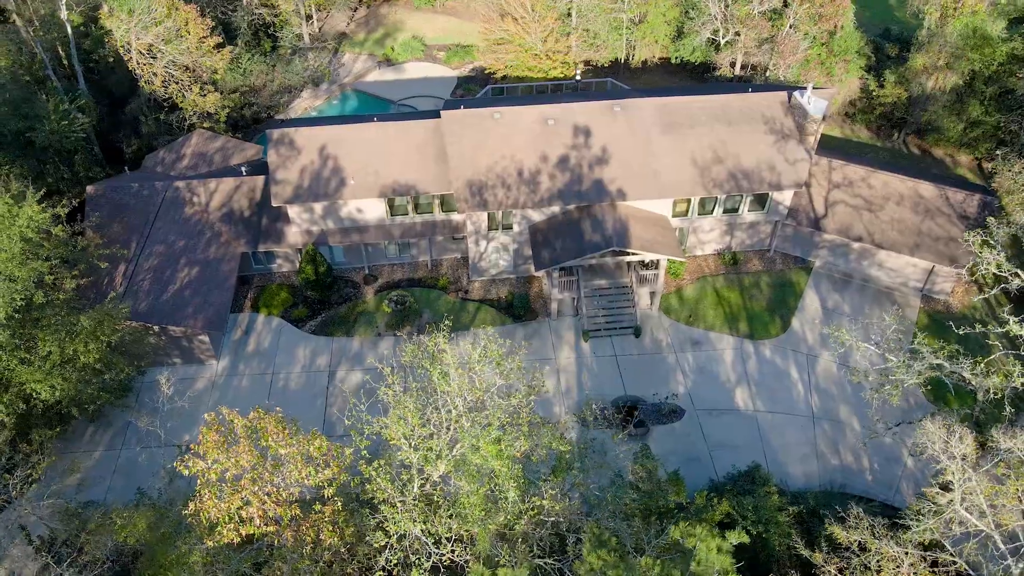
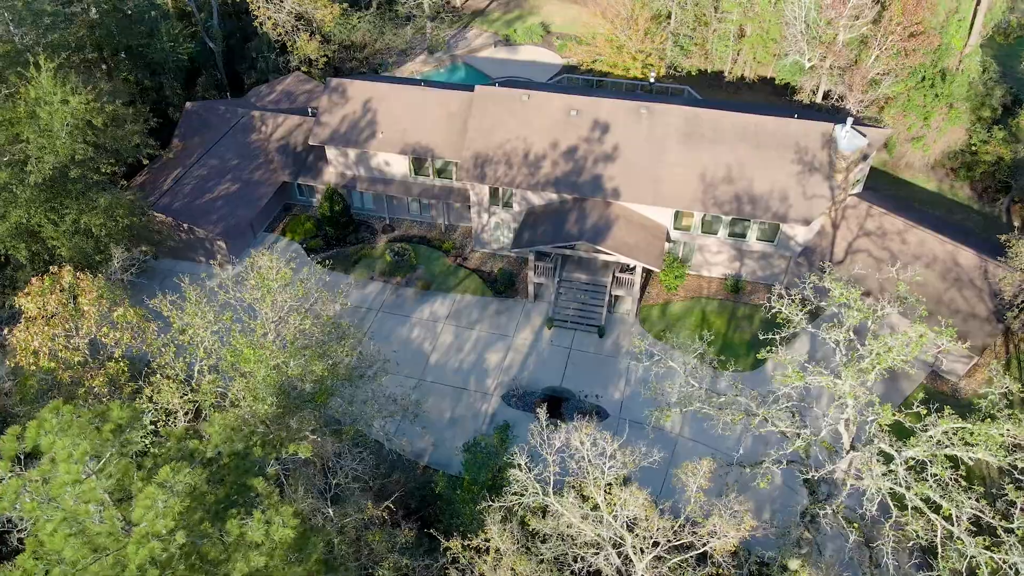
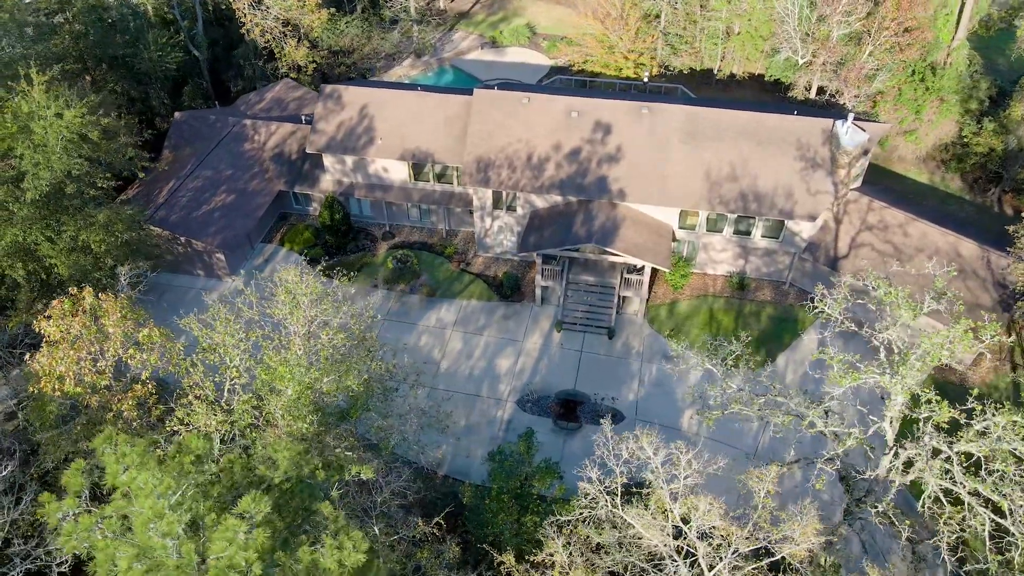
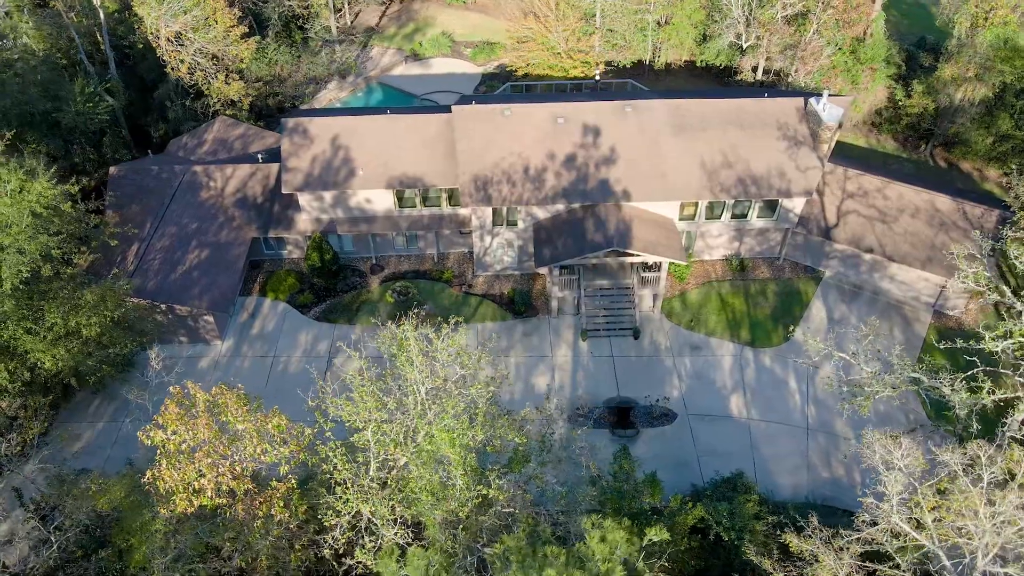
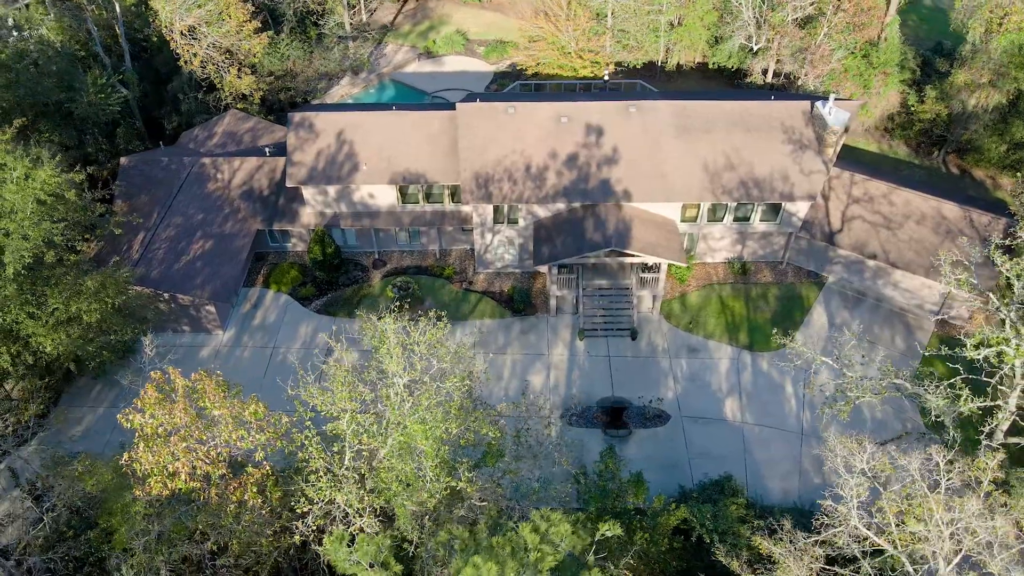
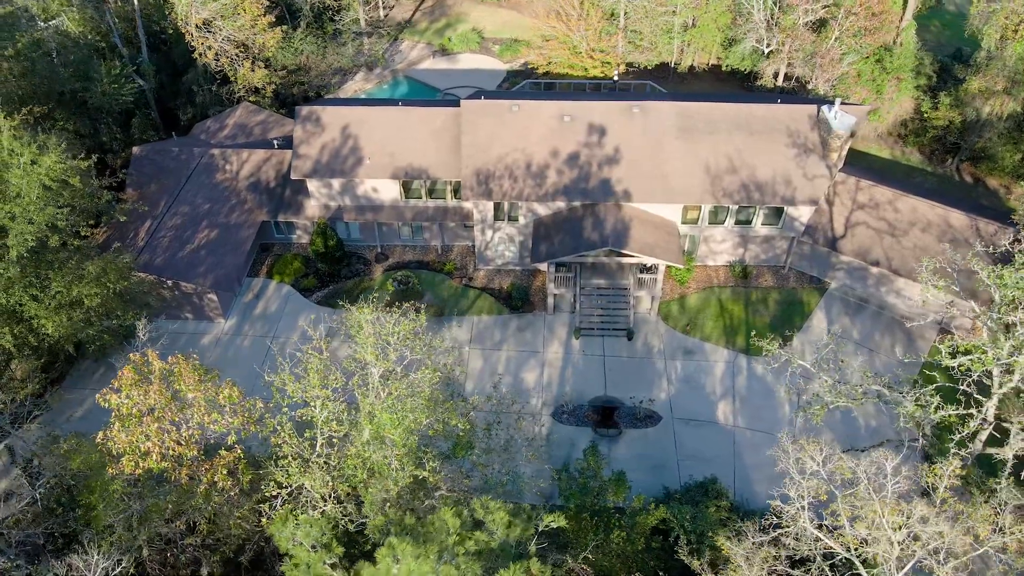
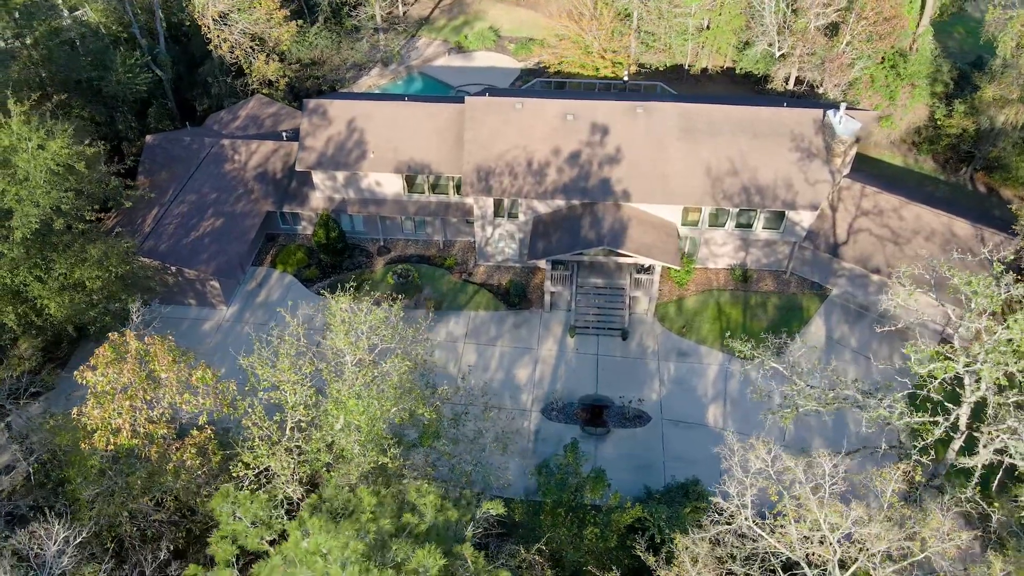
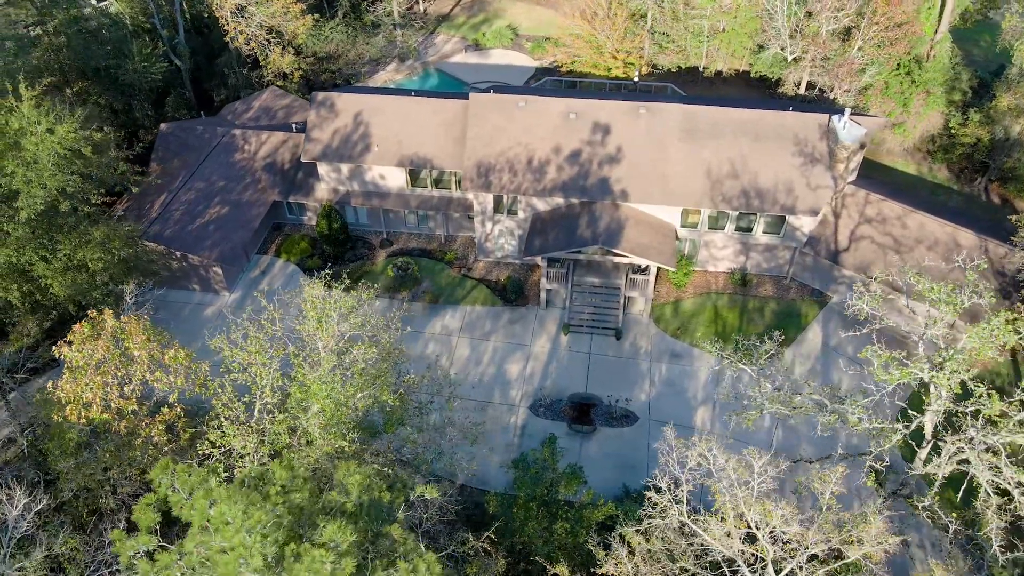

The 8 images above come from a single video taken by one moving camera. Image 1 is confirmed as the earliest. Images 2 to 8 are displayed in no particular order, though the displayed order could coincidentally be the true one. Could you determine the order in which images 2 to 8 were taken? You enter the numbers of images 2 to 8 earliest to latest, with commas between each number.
4, 5, 6, 7, 8, 3, 2
